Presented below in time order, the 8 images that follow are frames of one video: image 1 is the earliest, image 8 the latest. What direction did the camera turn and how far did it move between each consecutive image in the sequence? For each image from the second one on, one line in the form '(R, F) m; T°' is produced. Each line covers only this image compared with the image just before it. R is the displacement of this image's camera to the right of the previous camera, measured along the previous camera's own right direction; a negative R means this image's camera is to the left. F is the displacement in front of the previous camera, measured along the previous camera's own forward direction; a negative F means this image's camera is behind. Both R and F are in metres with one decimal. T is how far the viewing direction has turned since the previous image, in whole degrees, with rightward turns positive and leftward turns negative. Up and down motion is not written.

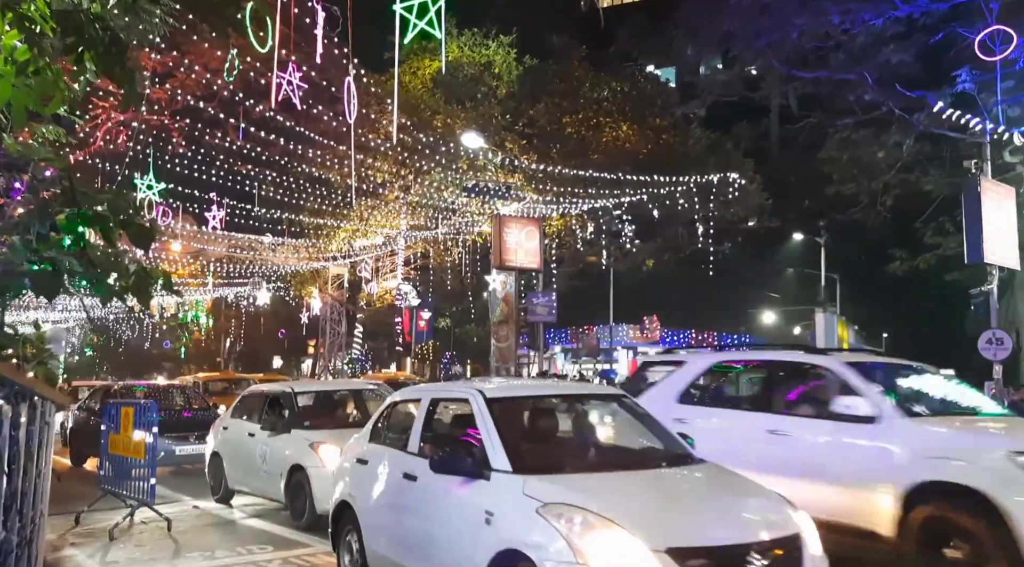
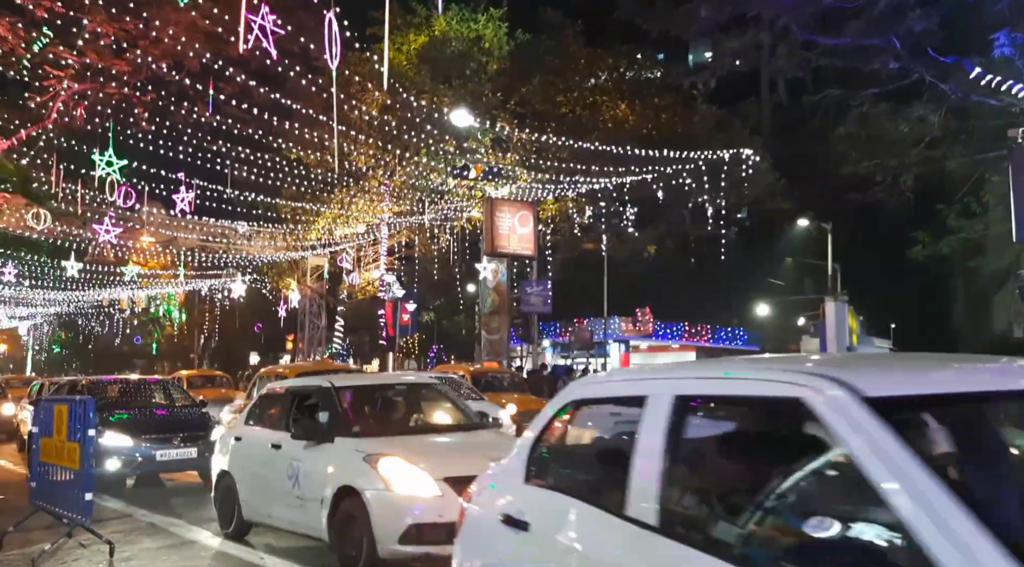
(-0.3, +1.4) m; +1°
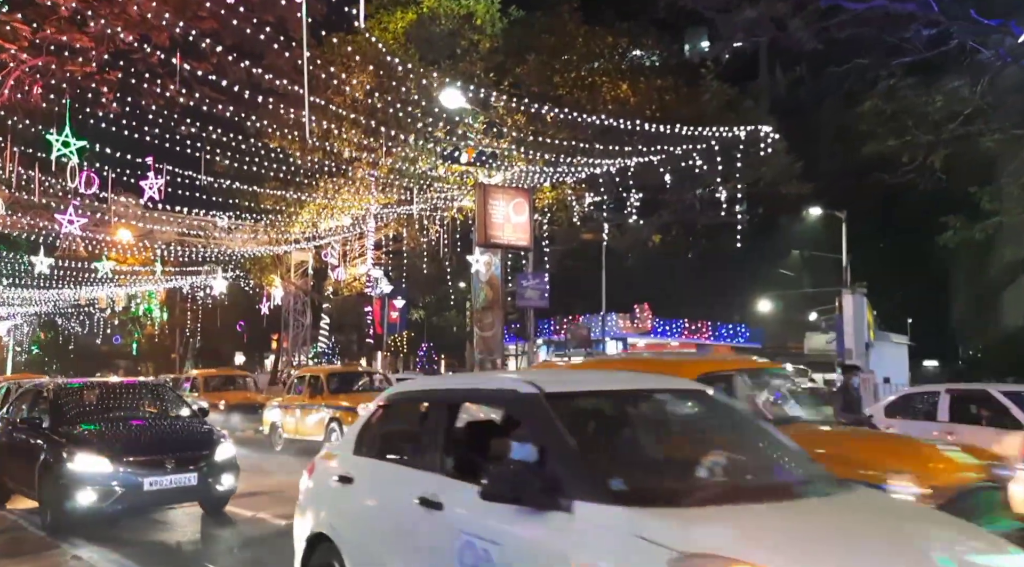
(-0.1, +1.4) m; +1°
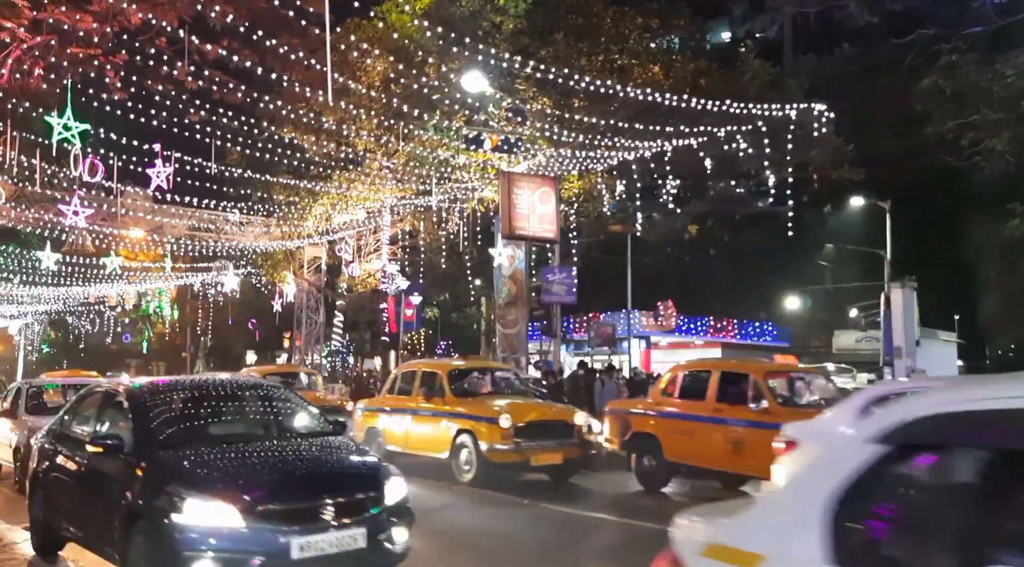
(-0.3, +1.0) m; -1°
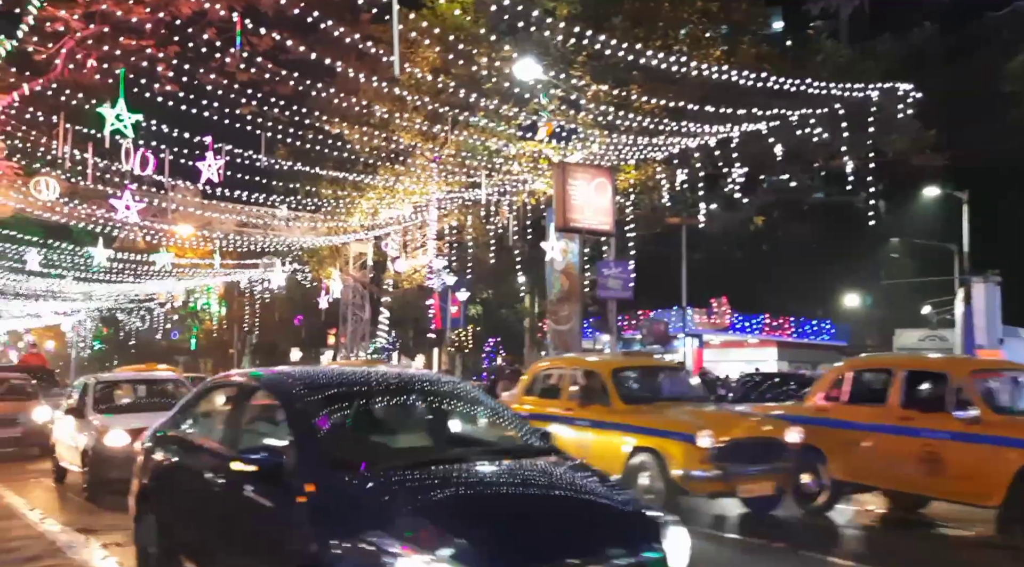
(-0.2, +0.7) m; -3°
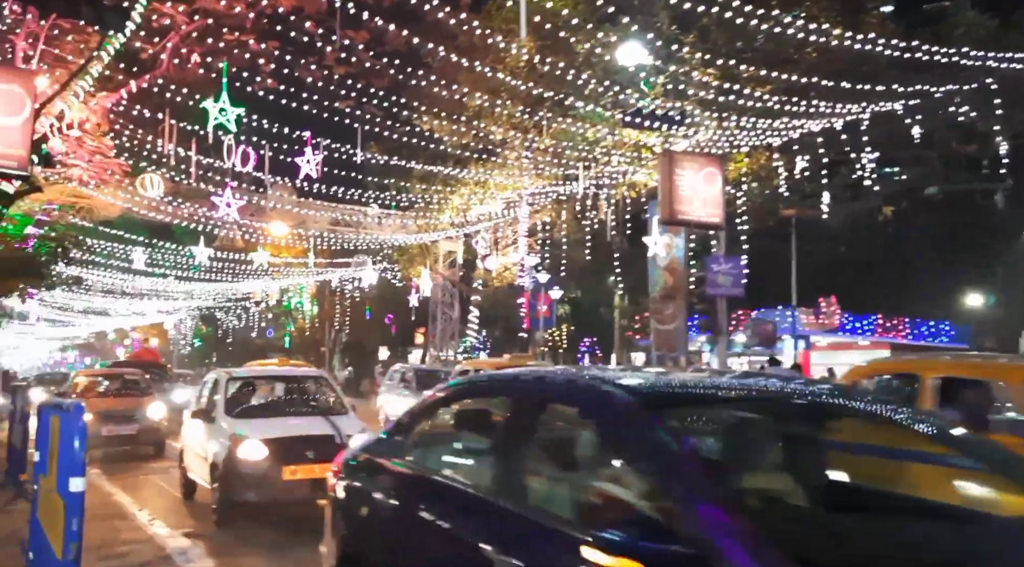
(-0.4, +0.8) m; -5°
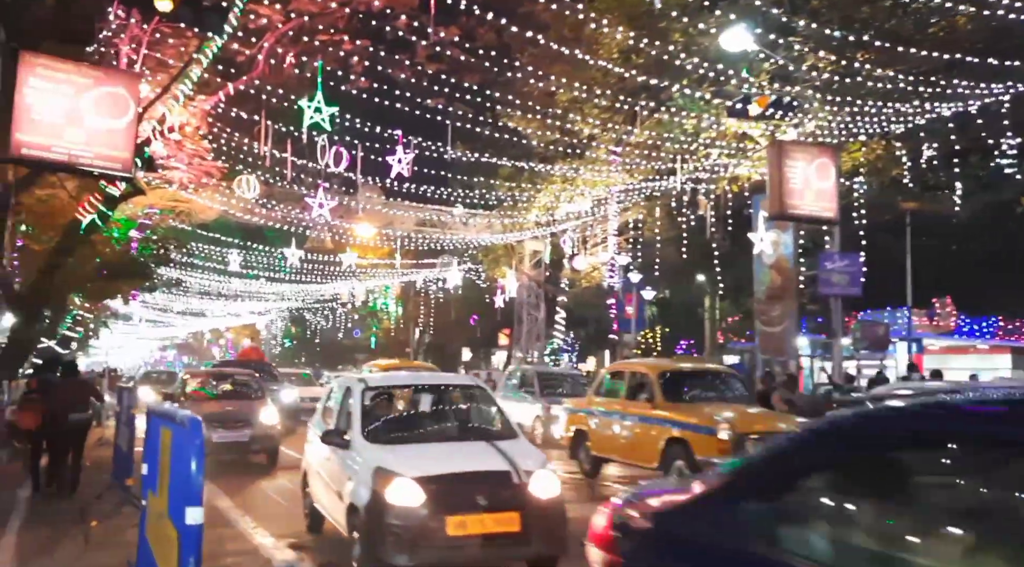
(-0.4, +0.6) m; -5°
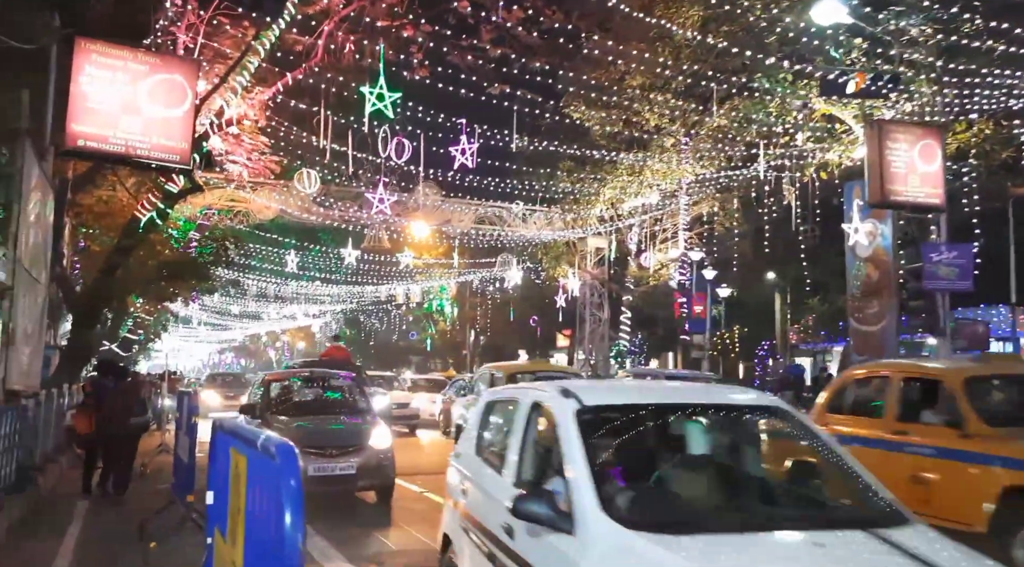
(-0.4, +1.0) m; -3°
